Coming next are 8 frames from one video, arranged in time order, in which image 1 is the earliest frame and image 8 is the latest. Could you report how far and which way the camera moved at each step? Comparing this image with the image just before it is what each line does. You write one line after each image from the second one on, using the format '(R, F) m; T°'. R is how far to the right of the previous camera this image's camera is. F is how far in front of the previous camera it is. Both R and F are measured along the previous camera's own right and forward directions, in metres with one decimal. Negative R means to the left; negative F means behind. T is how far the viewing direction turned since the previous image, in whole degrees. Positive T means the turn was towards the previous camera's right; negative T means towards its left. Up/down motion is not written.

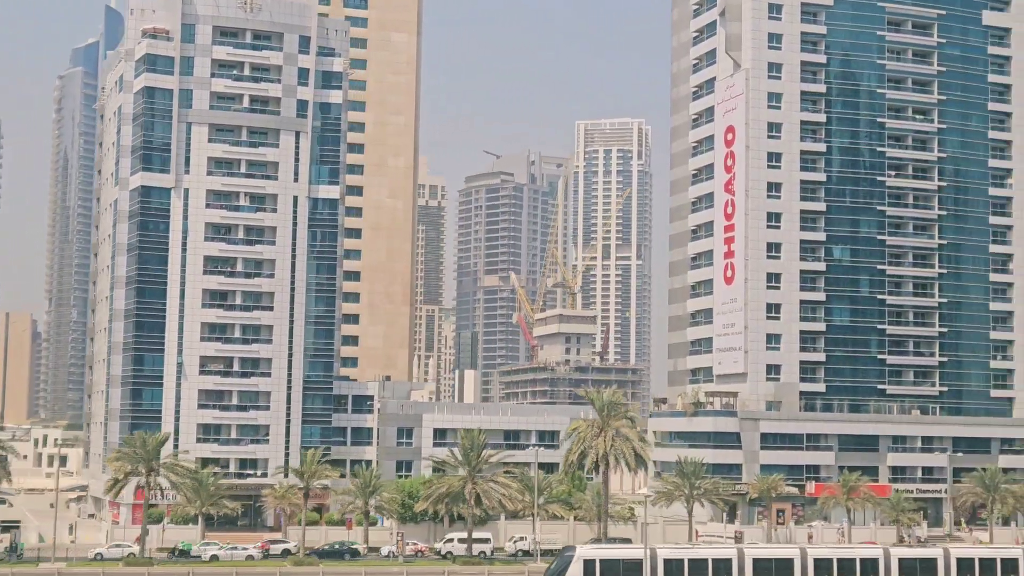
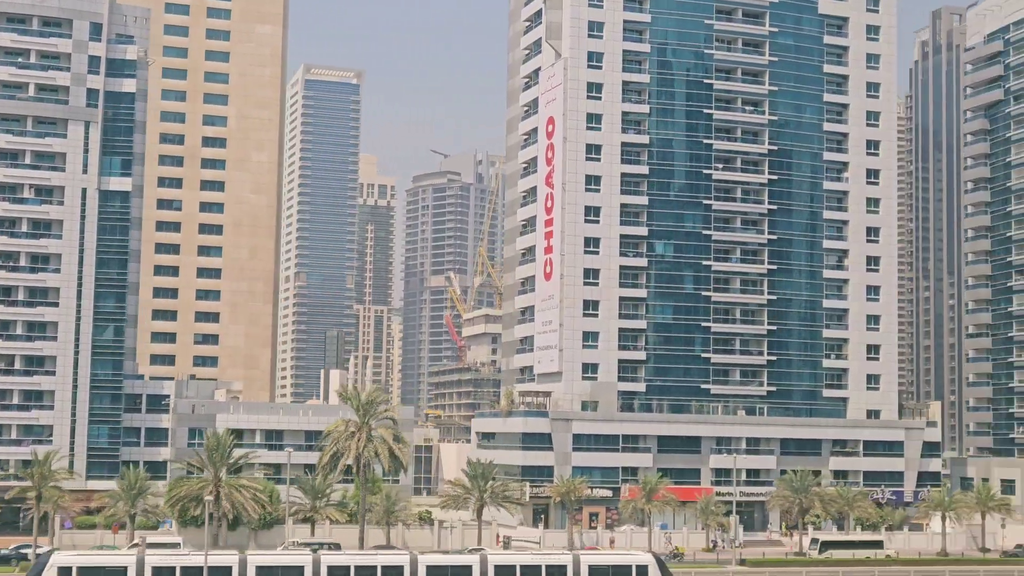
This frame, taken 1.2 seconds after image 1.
(+14.8, +4.1) m; 0°
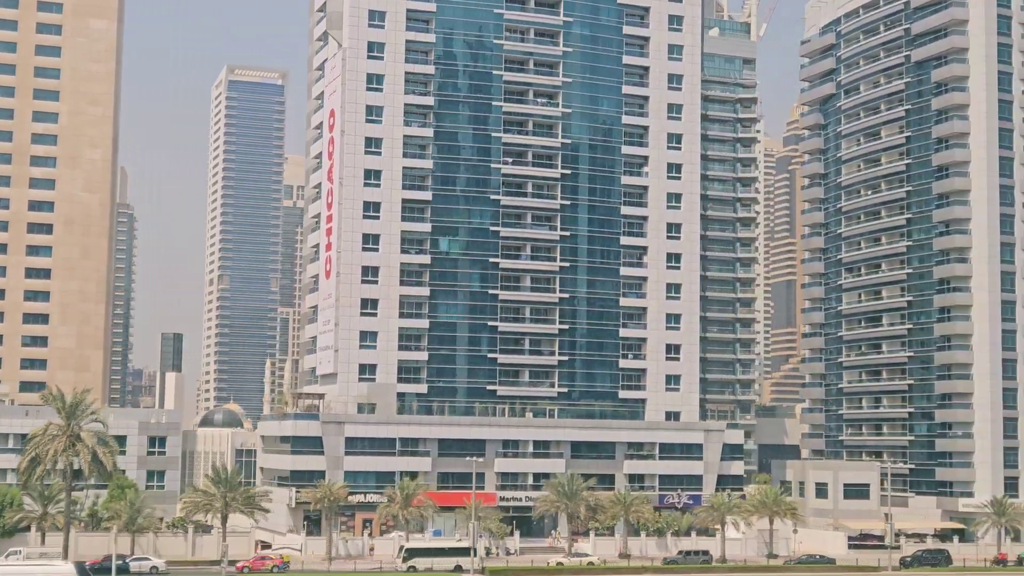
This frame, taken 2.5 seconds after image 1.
(+15.9, +4.2) m; 0°
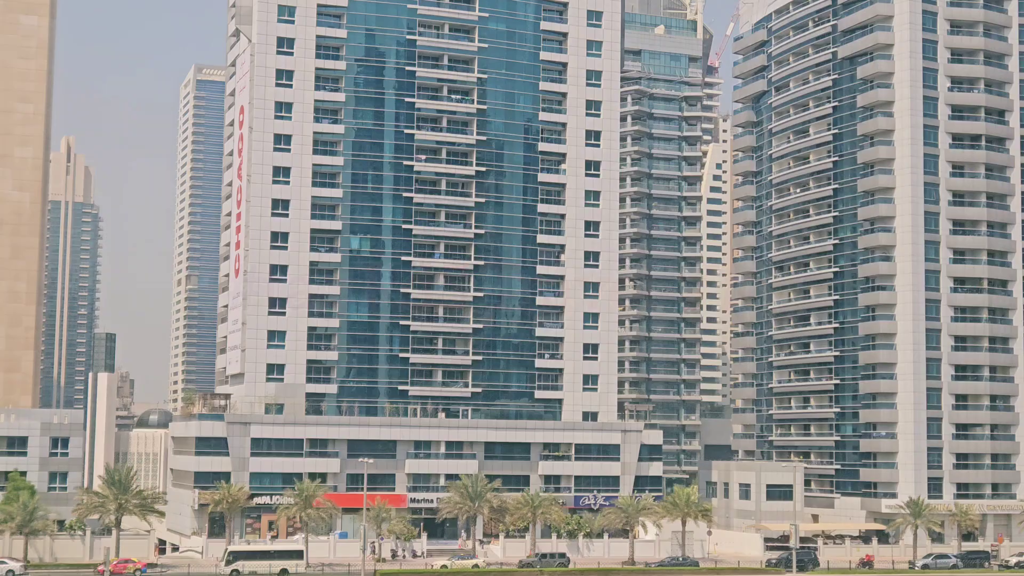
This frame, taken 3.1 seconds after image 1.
(+6.1, +1.6) m; 0°
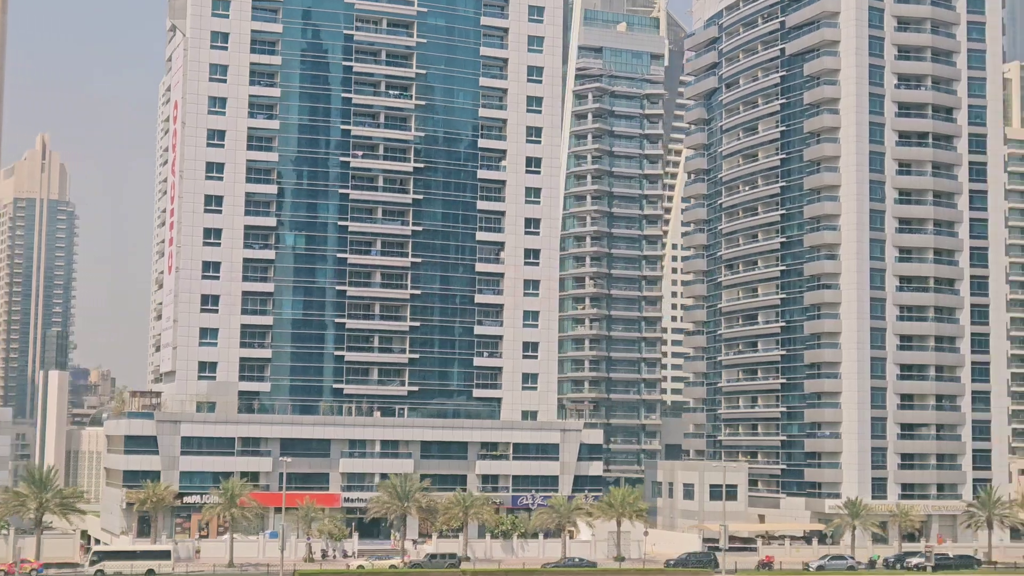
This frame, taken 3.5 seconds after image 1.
(+4.5, +1.2) m; 0°
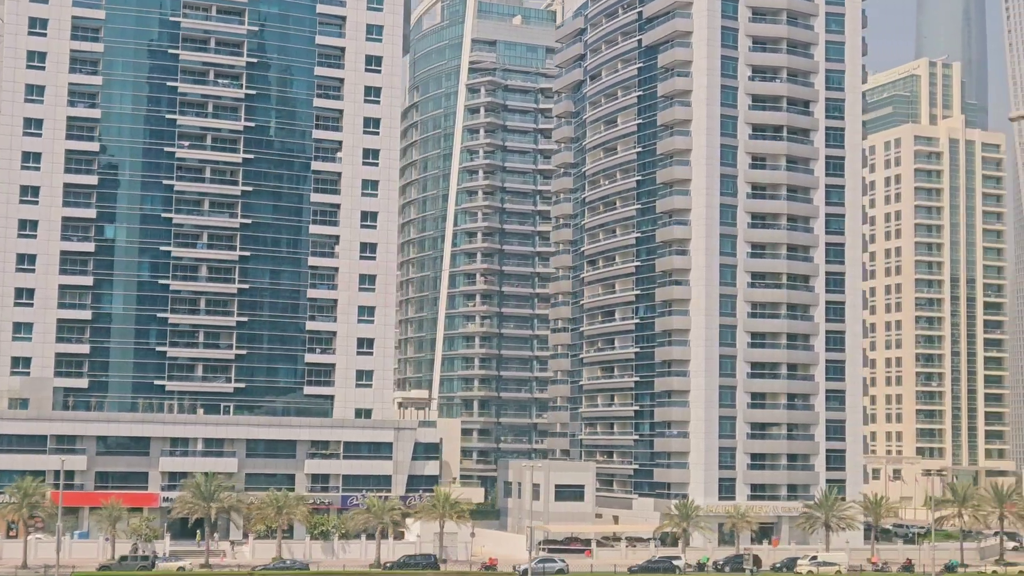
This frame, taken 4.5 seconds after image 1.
(+11.6, +3.1) m; 0°
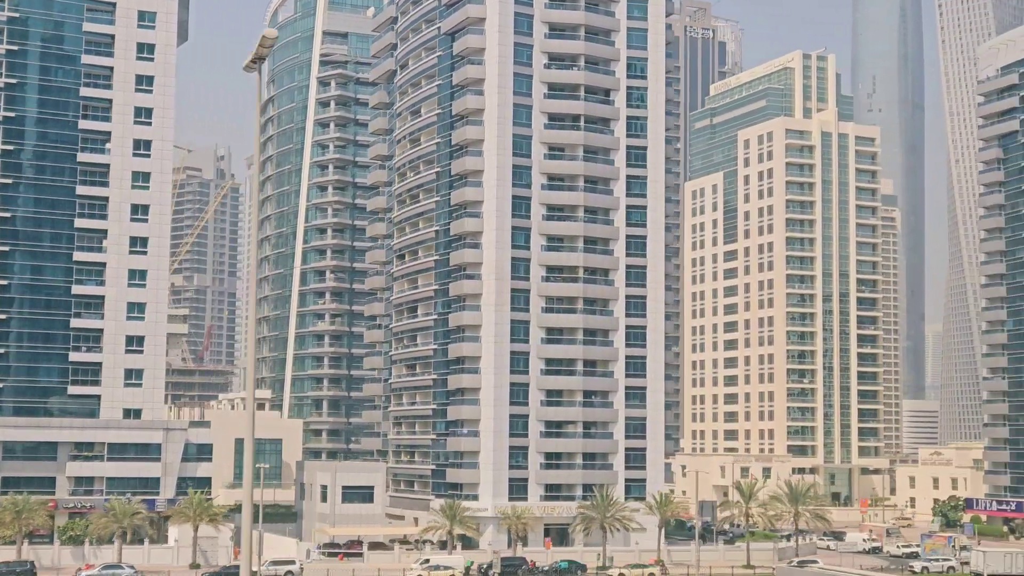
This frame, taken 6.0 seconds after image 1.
(+14.9, +4.0) m; +1°
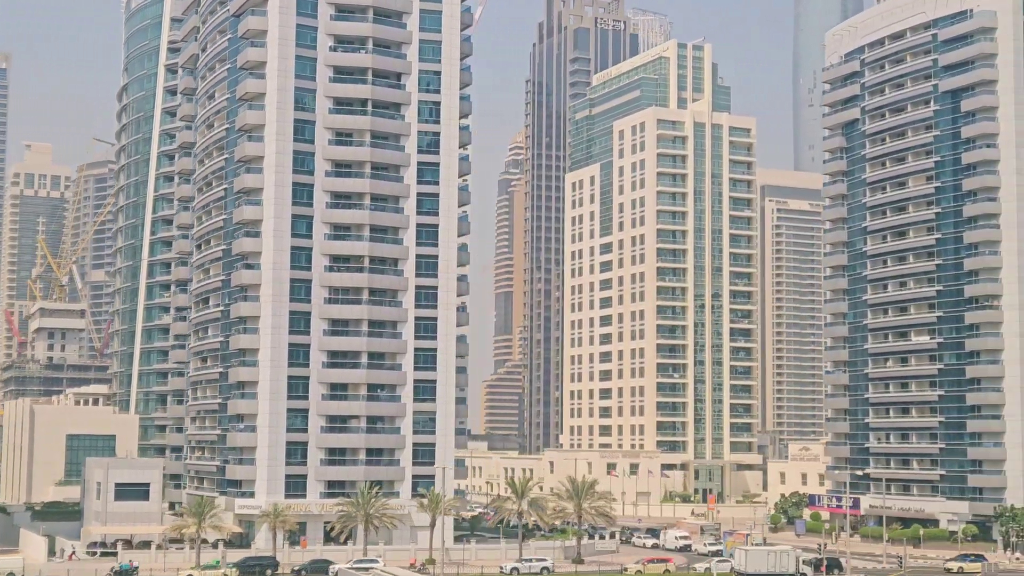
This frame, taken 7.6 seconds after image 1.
(+15.1, +4.0) m; +1°
